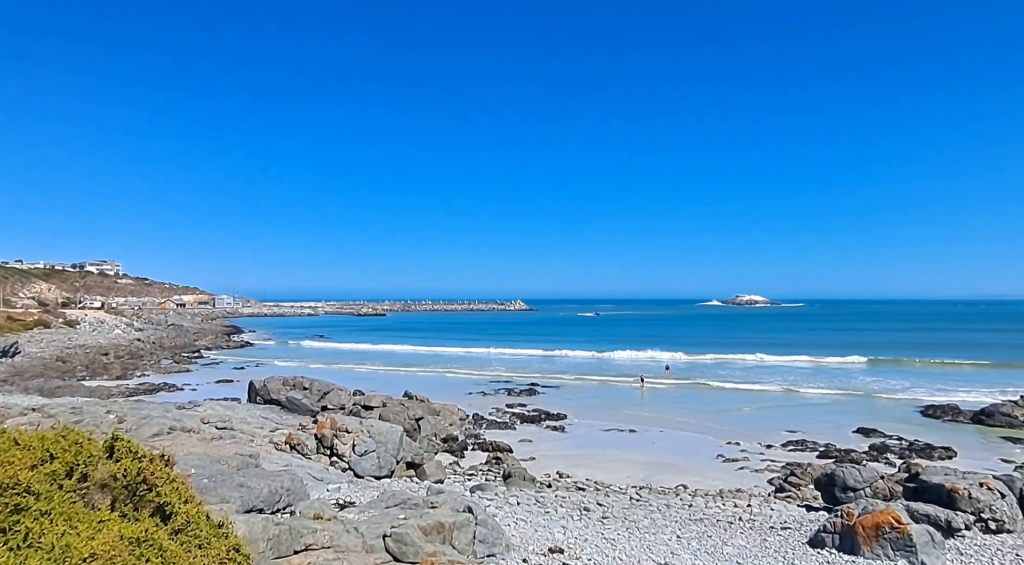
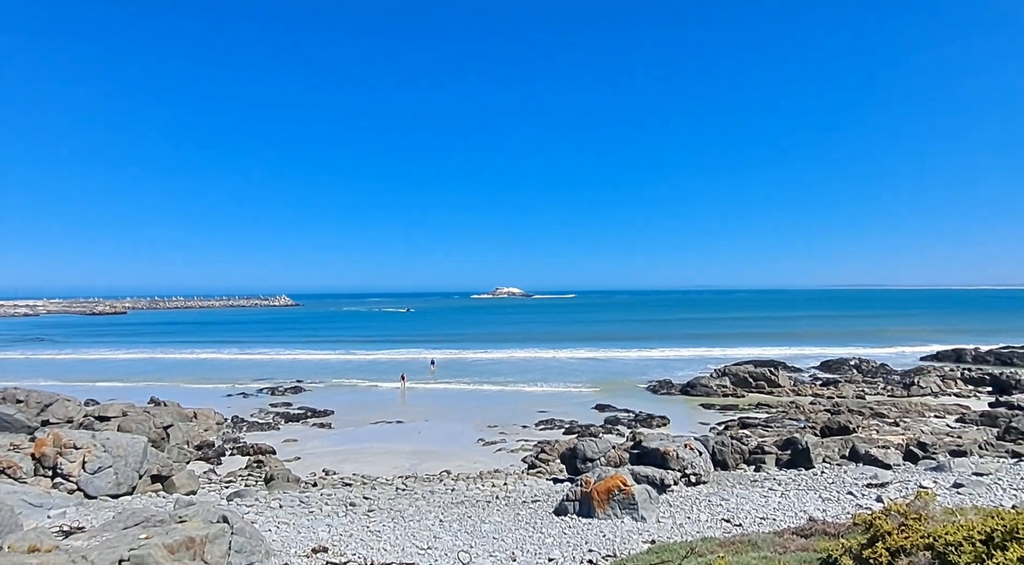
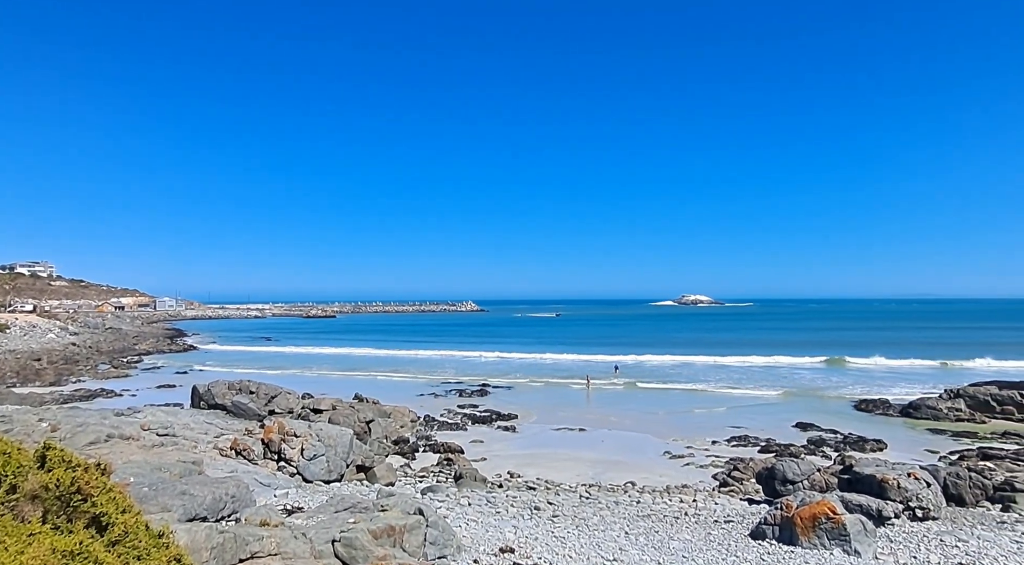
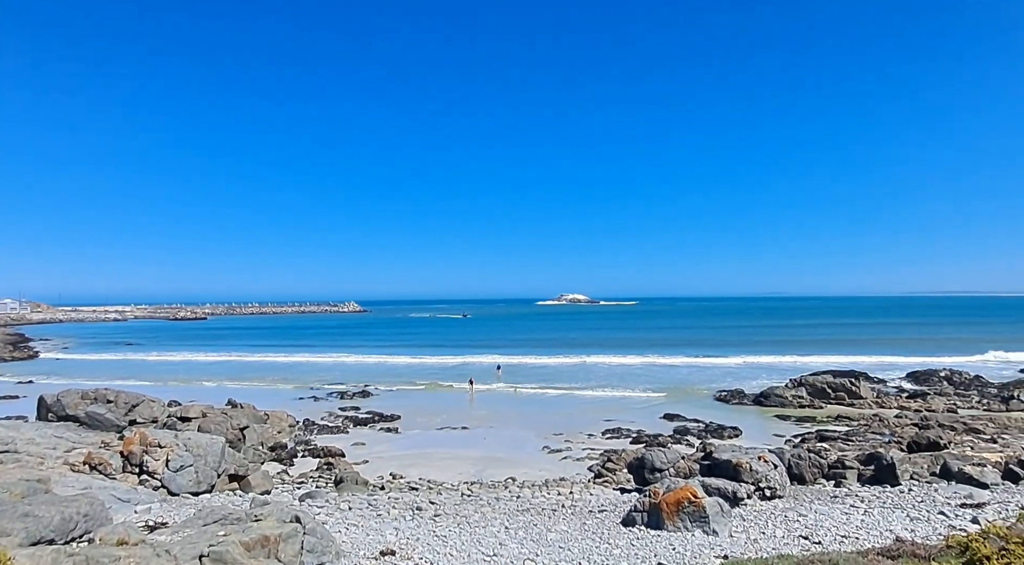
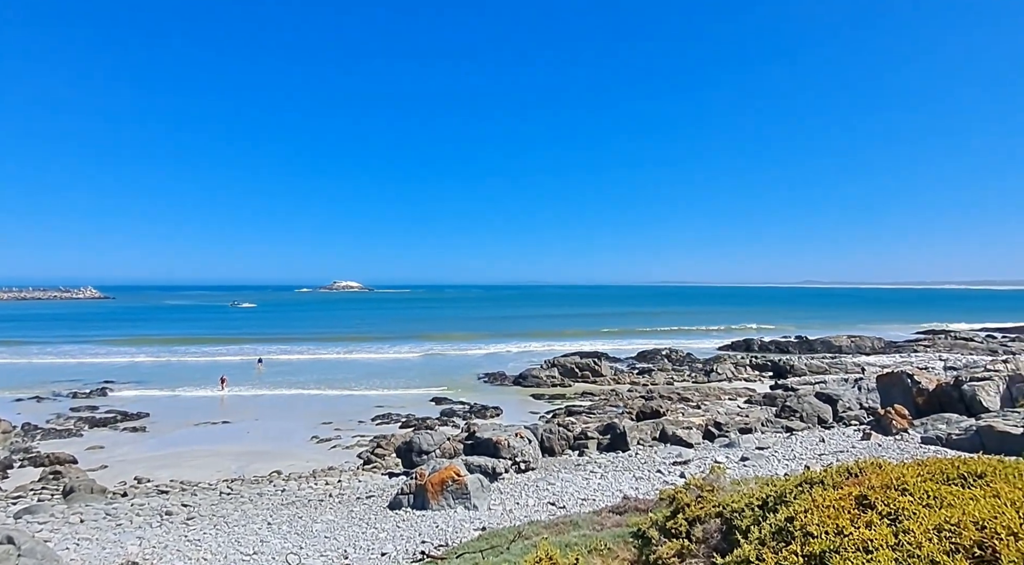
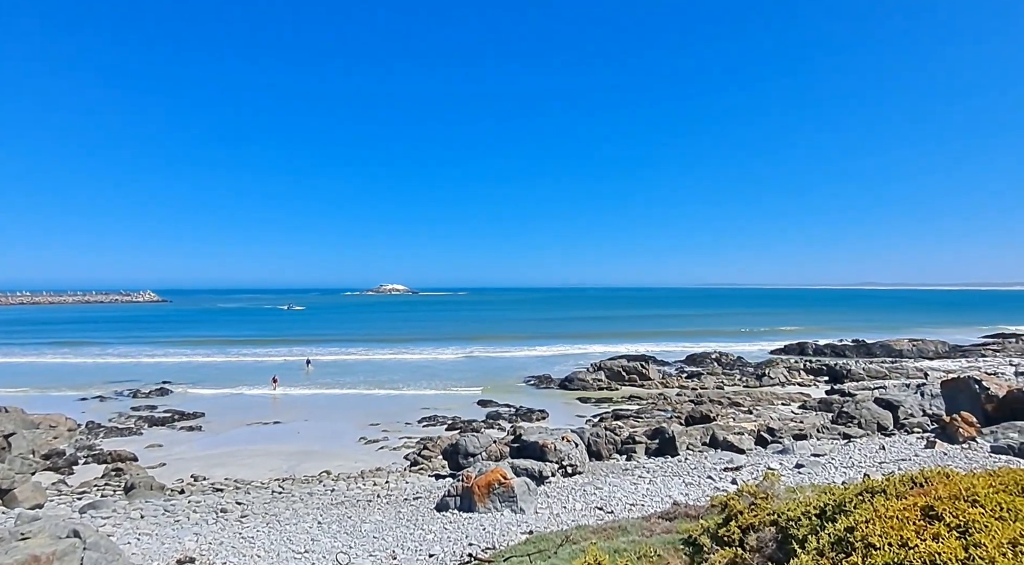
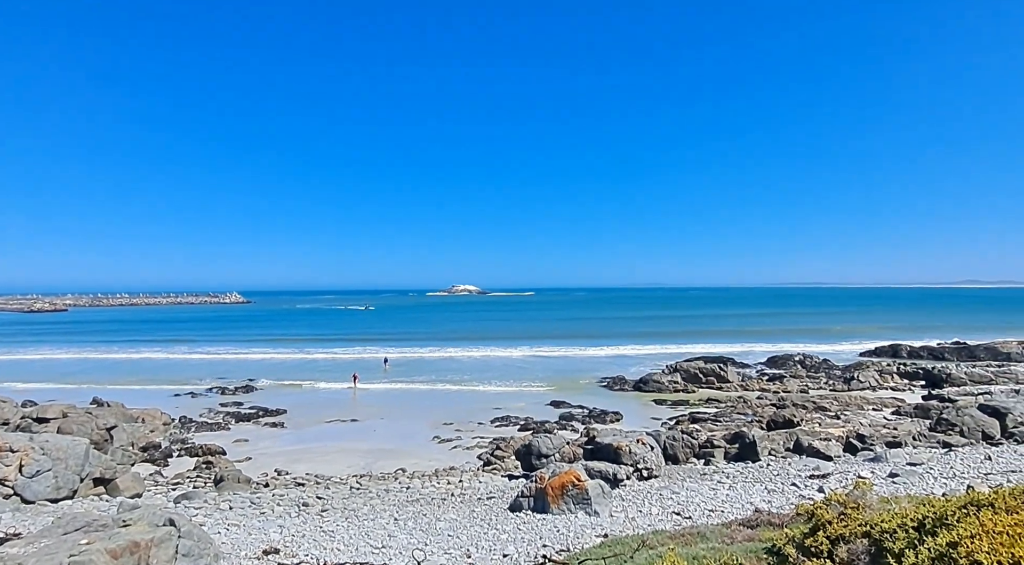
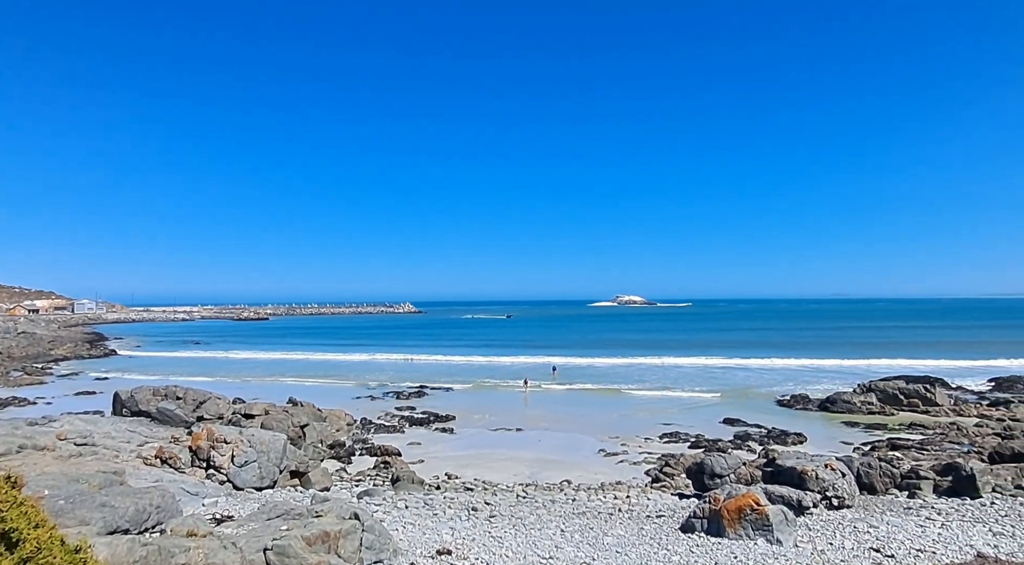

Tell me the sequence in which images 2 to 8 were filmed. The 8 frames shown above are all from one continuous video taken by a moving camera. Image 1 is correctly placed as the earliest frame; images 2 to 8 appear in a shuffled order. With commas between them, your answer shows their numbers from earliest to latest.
3, 8, 4, 2, 7, 6, 5
